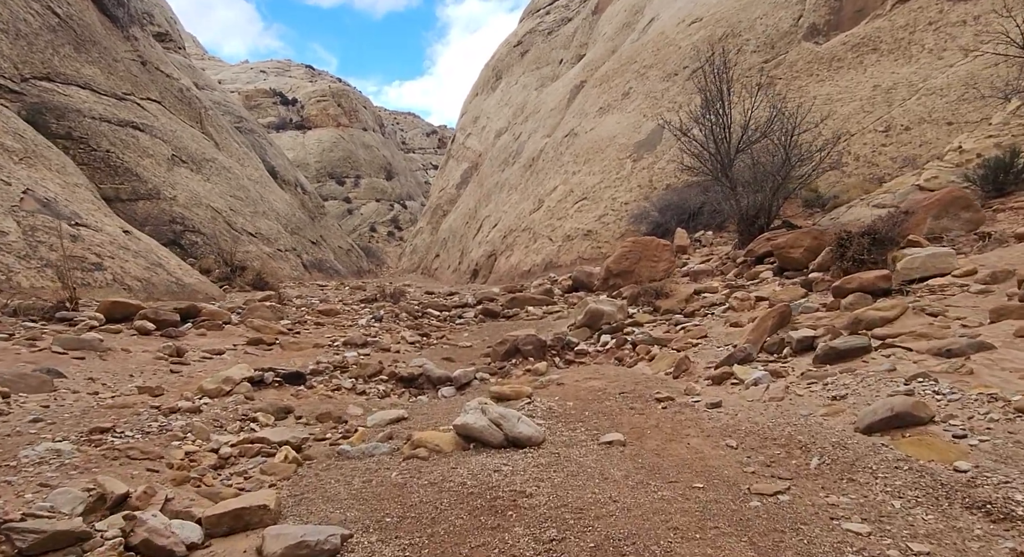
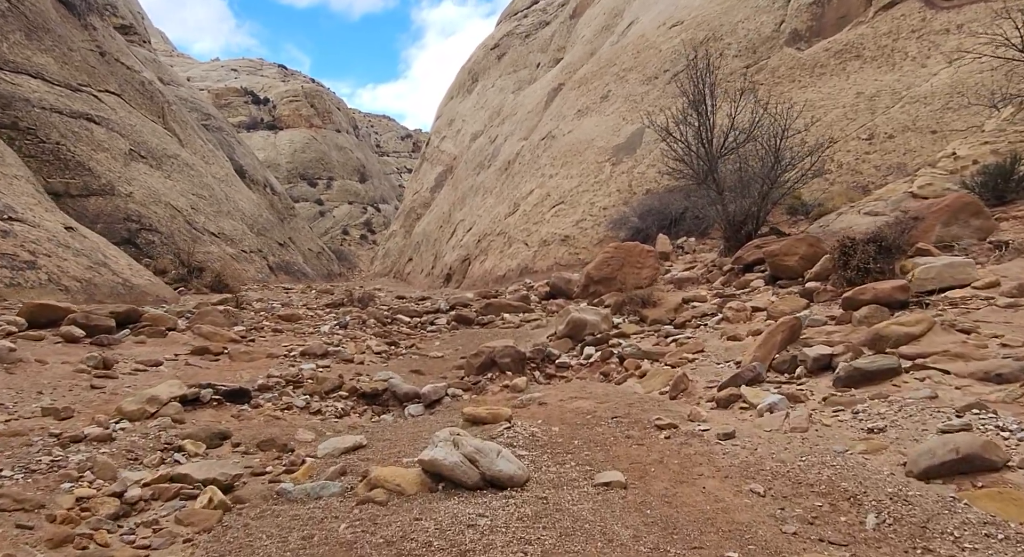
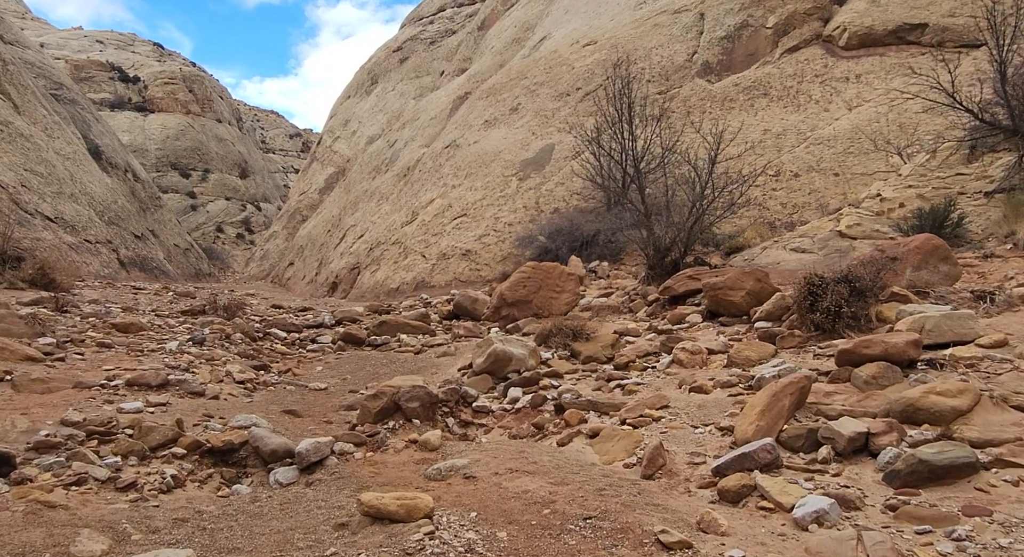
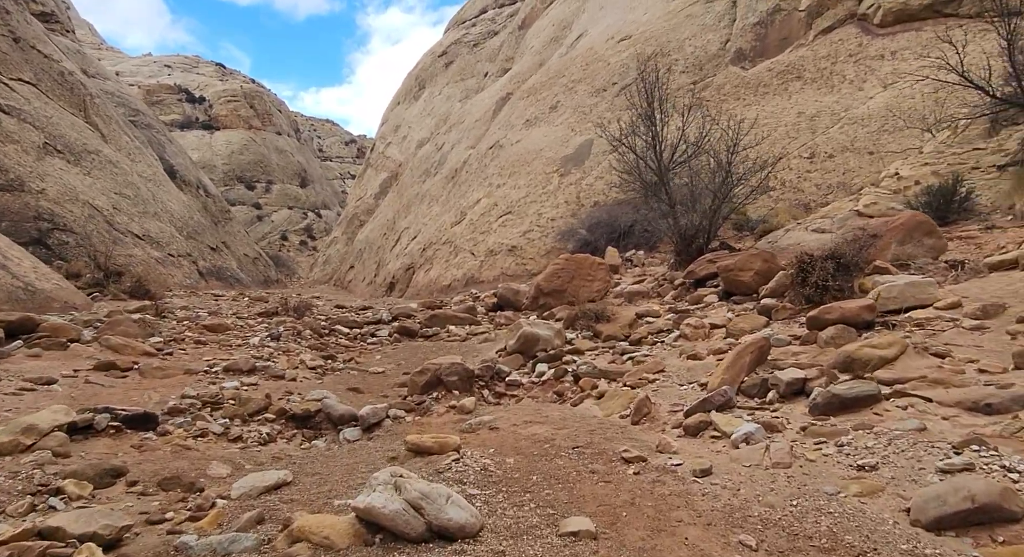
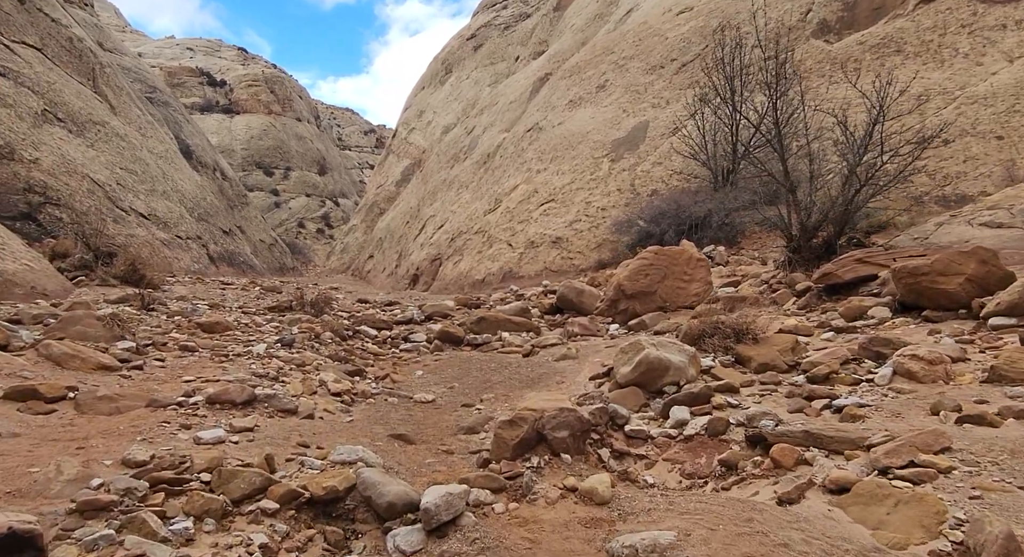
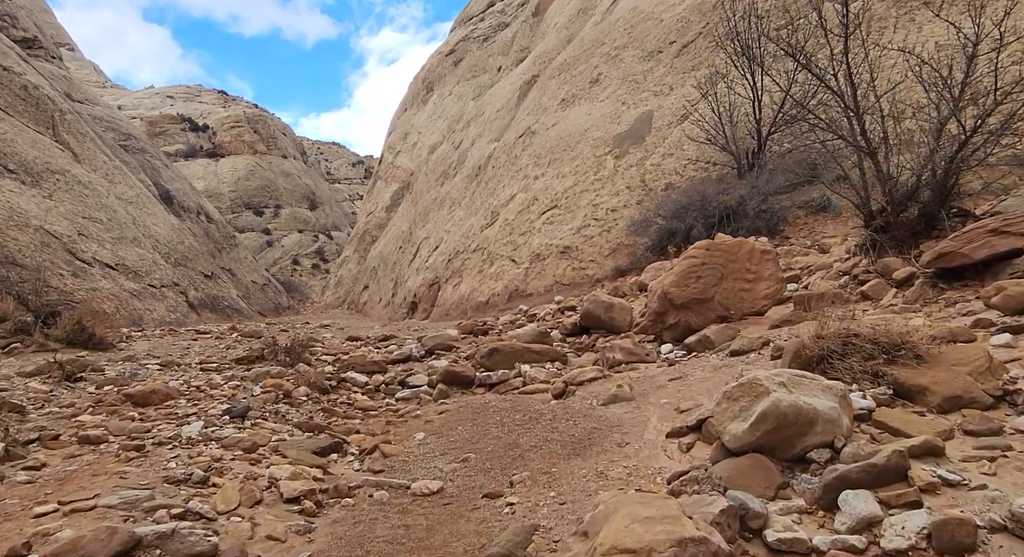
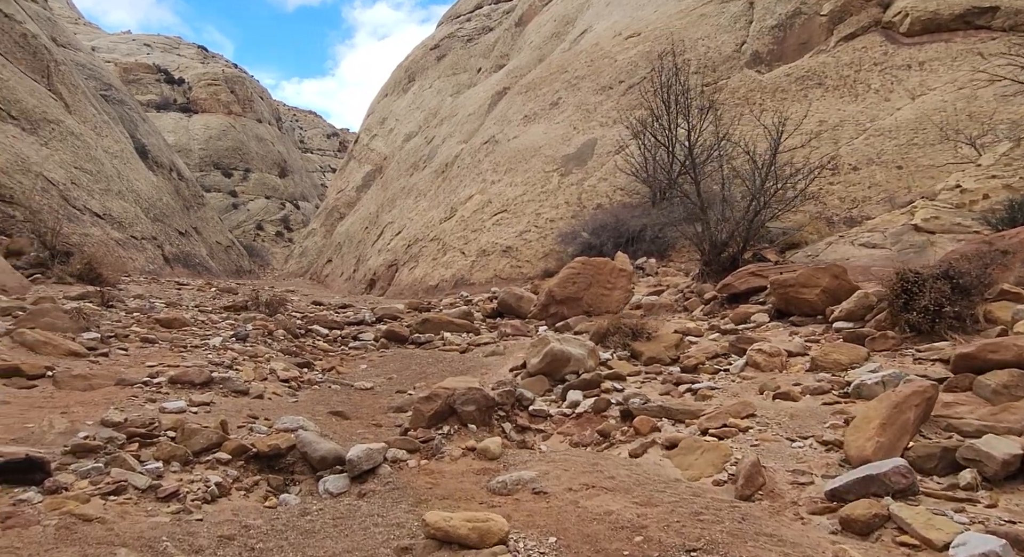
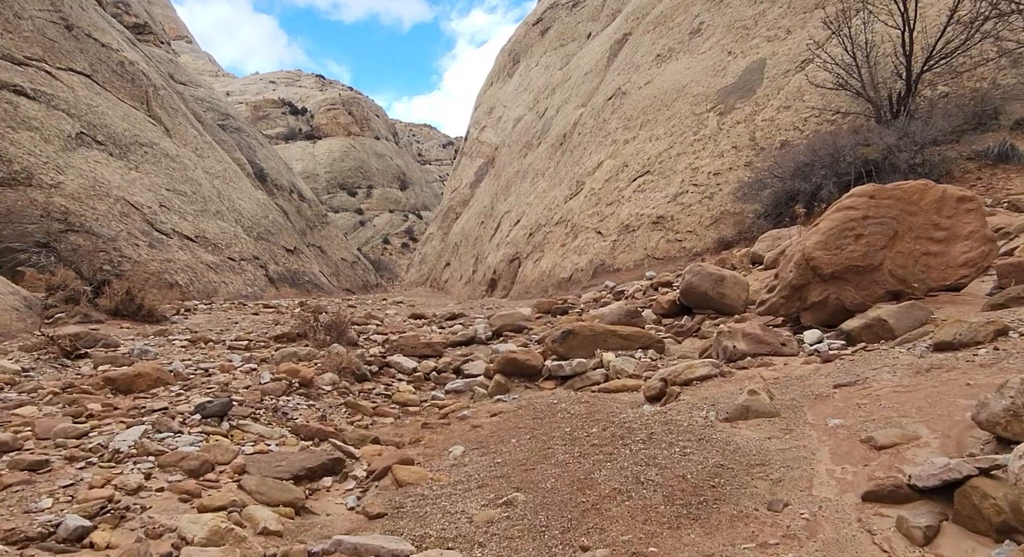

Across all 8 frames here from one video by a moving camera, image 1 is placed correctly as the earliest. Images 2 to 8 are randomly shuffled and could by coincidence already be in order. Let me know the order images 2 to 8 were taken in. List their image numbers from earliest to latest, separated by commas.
2, 4, 3, 7, 5, 6, 8
